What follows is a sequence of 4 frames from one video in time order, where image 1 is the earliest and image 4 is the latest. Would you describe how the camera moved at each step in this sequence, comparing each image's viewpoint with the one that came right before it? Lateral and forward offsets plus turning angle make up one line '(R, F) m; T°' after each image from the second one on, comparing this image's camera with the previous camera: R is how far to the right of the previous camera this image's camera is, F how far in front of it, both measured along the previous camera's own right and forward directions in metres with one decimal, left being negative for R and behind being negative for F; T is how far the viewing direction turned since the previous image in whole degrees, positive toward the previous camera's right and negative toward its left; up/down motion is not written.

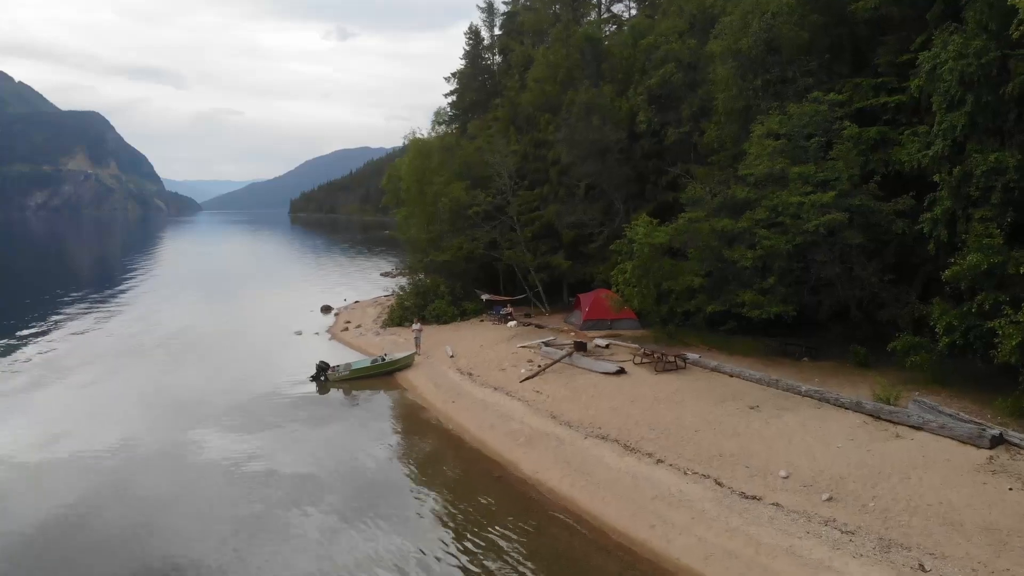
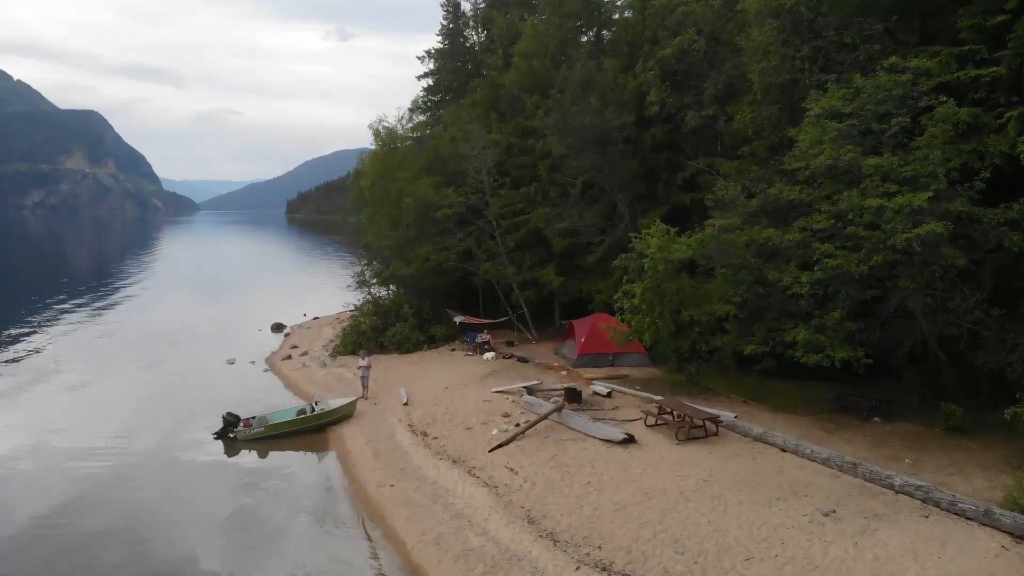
(+0.6, +6.0) m; 0°
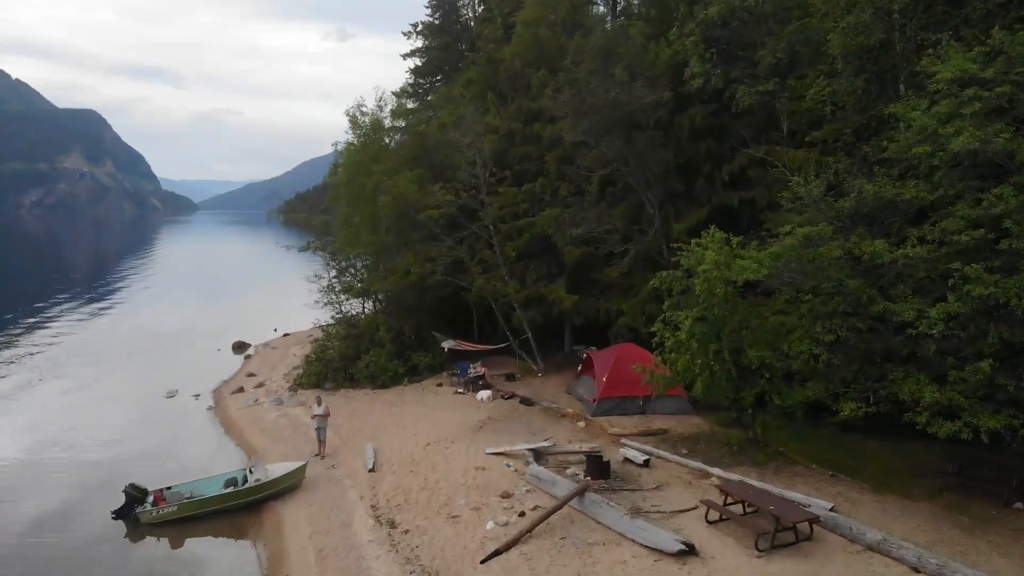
(-0.1, +4.9) m; 0°
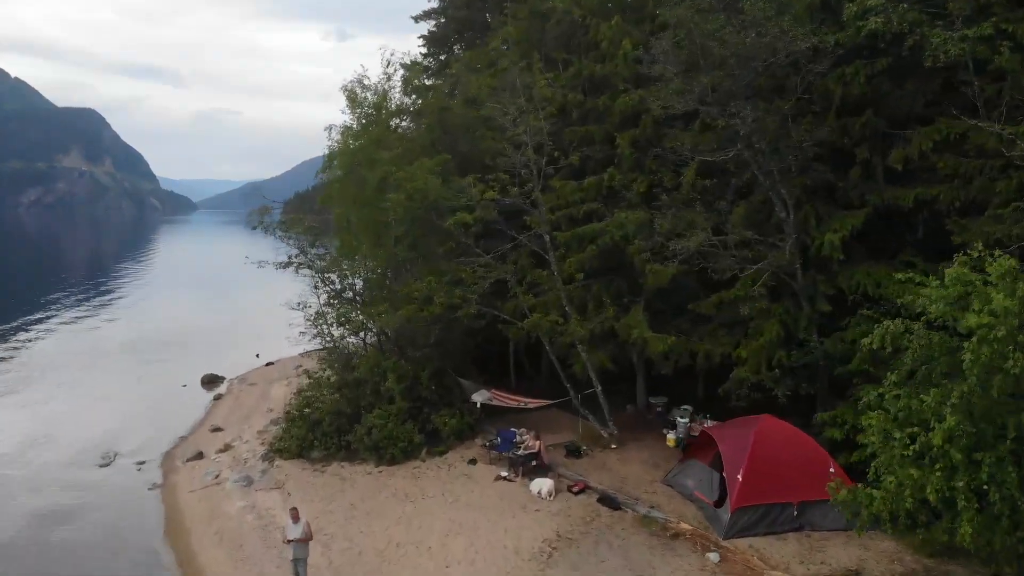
(-1.1, +6.0) m; 0°
